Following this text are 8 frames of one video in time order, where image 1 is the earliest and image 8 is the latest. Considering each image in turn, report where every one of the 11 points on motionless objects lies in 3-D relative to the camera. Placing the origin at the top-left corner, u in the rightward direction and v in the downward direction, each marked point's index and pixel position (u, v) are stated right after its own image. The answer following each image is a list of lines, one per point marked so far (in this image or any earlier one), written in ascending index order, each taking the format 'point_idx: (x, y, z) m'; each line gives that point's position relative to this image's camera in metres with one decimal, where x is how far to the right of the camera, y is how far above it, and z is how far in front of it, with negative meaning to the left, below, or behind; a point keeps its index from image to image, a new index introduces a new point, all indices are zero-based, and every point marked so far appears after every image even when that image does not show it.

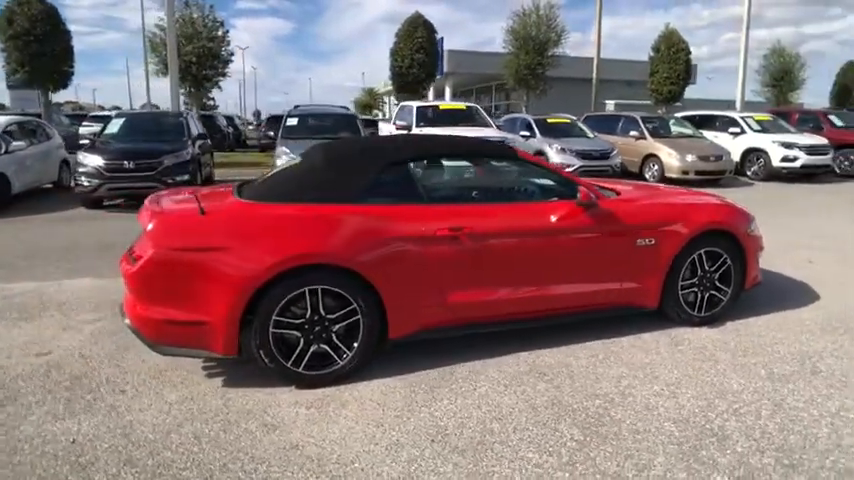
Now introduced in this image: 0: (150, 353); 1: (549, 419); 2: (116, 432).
0: (-2.8, -1.1, +4.4) m
1: (+0.9, -1.4, +3.4) m
2: (-2.2, -1.4, +3.2) m
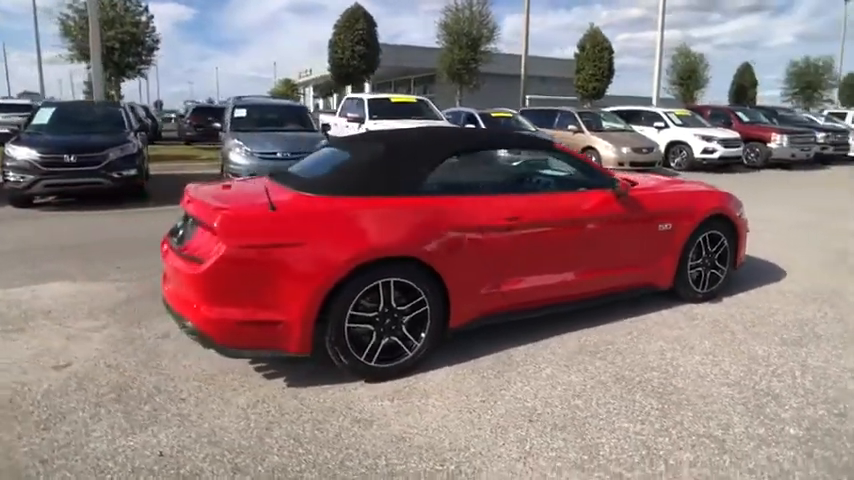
0: (-2.2, -1.1, +4.1) m
1: (+1.6, -1.2, +3.6) m
2: (-1.5, -1.4, +3.0) m
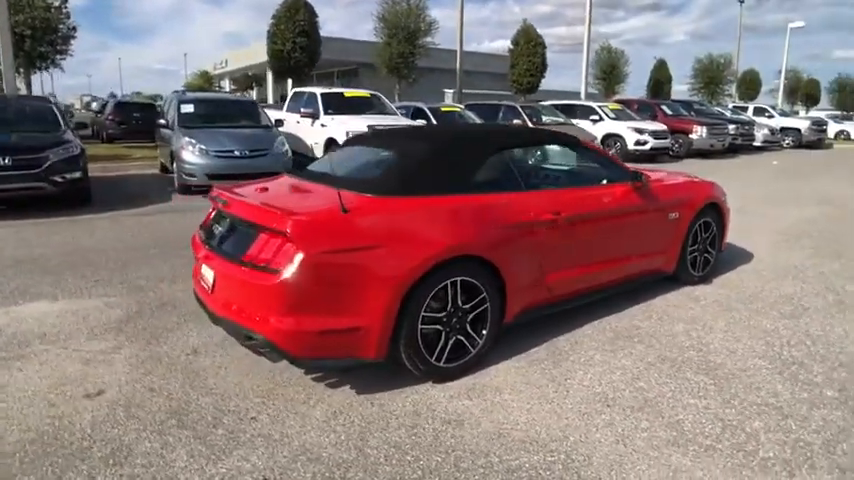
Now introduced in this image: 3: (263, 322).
0: (-1.7, -1.2, +3.9) m
1: (+2.2, -1.2, +3.9) m
2: (-0.8, -1.4, +2.9) m
3: (-1.2, -0.6, +3.3) m
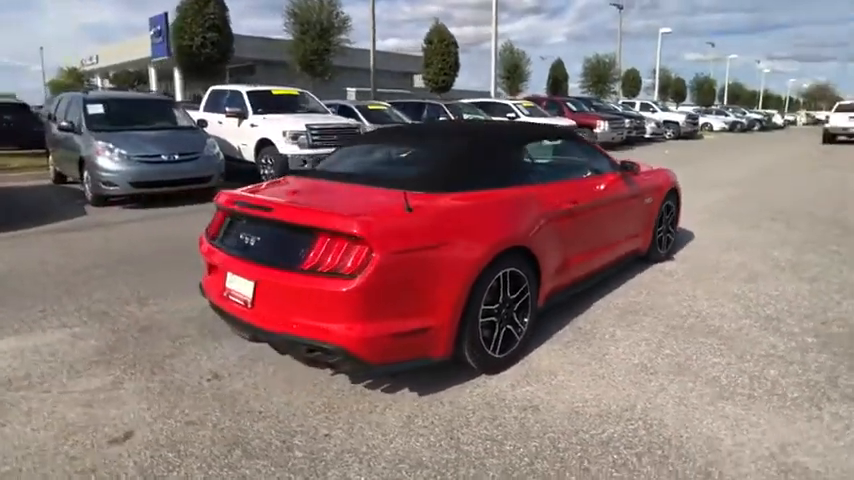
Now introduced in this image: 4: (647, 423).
0: (-1.2, -1.2, +3.6) m
1: (+2.6, -1.0, +4.4) m
2: (-0.1, -1.4, +2.8) m
3: (-0.6, -0.6, +3.1) m
4: (+1.6, -1.3, +3.1) m
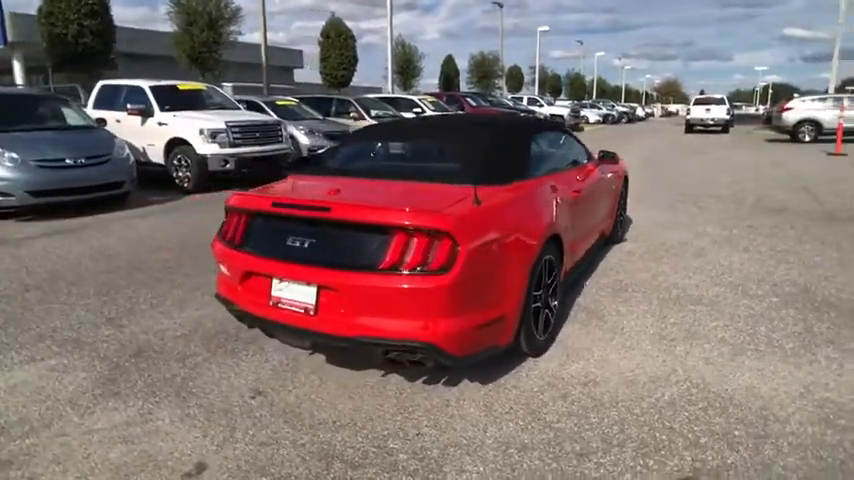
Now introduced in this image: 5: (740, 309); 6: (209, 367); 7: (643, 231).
0: (-0.7, -1.2, +3.4) m
1: (+2.8, -0.7, +5.0) m
2: (+0.5, -1.3, +2.8) m
3: (-0.1, -0.6, +3.0) m
4: (+2.1, -1.1, +3.5) m
5: (+3.4, -0.7, +4.8) m
6: (-1.9, -1.1, +3.9) m
7: (+4.0, +0.2, +8.2) m
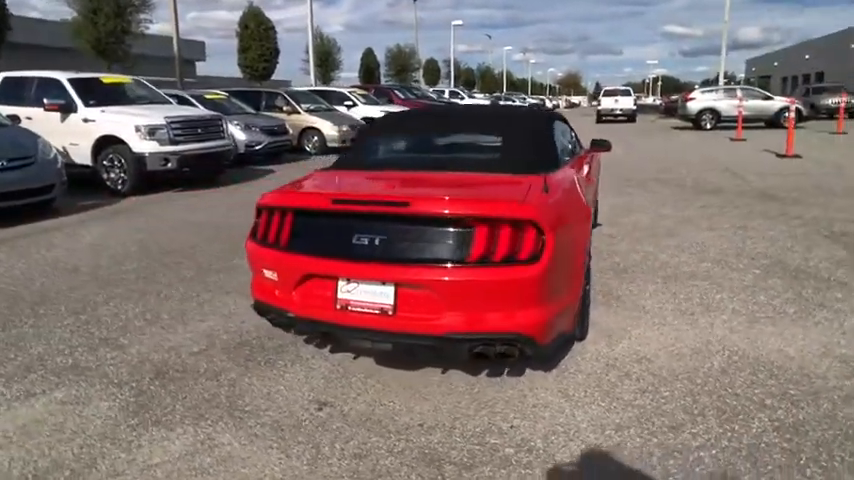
0: (-0.1, -1.2, +3.3) m
1: (+3.1, -0.5, +5.3) m
2: (+1.2, -1.3, +2.9) m
3: (+0.5, -0.5, +3.0) m
4: (+2.6, -1.0, +3.8) m
5: (+3.7, -0.5, +5.3) m
6: (-1.4, -1.2, +3.6) m
7: (+3.7, +0.5, +8.7) m
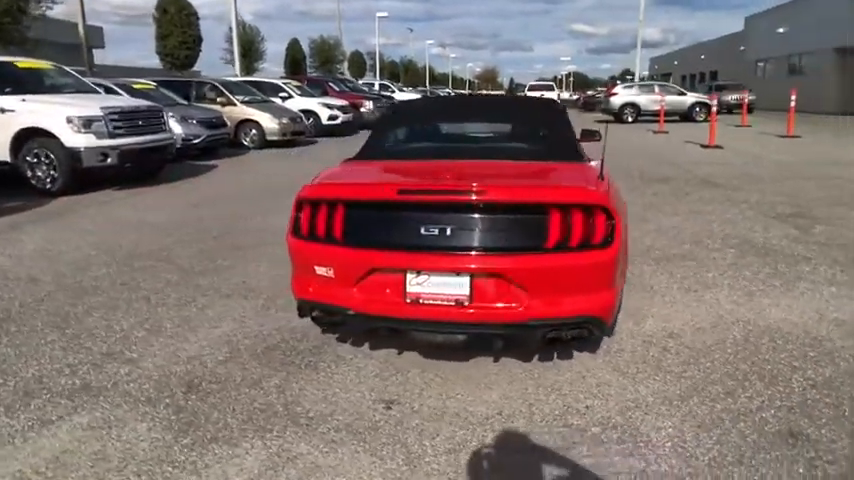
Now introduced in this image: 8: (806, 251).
0: (+0.4, -1.1, +3.2) m
1: (+3.2, -0.3, +5.8) m
2: (+1.7, -1.1, +3.1) m
3: (+1.0, -0.4, +3.0) m
4: (+3.0, -0.8, +4.2) m
5: (+3.8, -0.3, +5.8) m
6: (-1.0, -1.1, +3.4) m
7: (+3.3, +0.8, +9.2) m
8: (+5.2, -0.2, +6.1) m
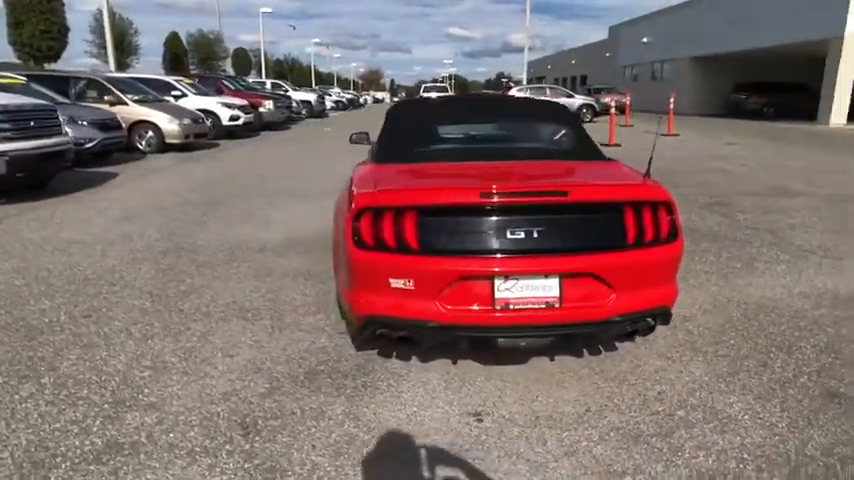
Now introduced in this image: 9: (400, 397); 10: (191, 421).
0: (+1.0, -1.1, +3.3) m
1: (+3.2, -0.2, +6.3) m
2: (+2.3, -1.1, +3.4) m
3: (+1.6, -0.4, +3.2) m
4: (+3.3, -0.7, +4.8) m
5: (+3.7, -0.1, +6.5) m
6: (-0.4, -1.2, +3.1) m
7: (+2.5, +0.9, +9.7) m
8: (+5.0, +0.1, +7.1) m
9: (-0.2, -1.2, +3.3) m
10: (-1.6, -1.2, +3.0) m
